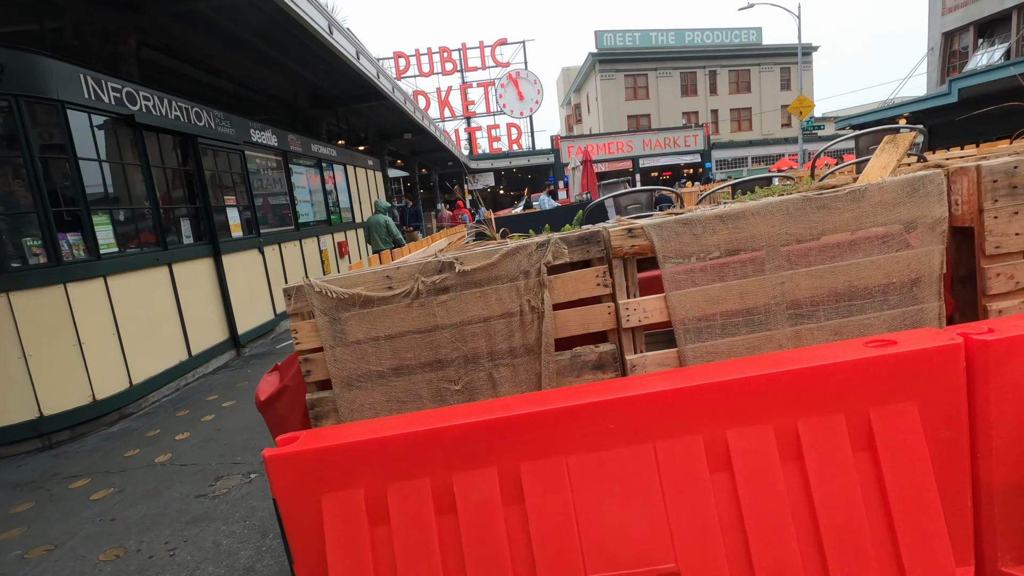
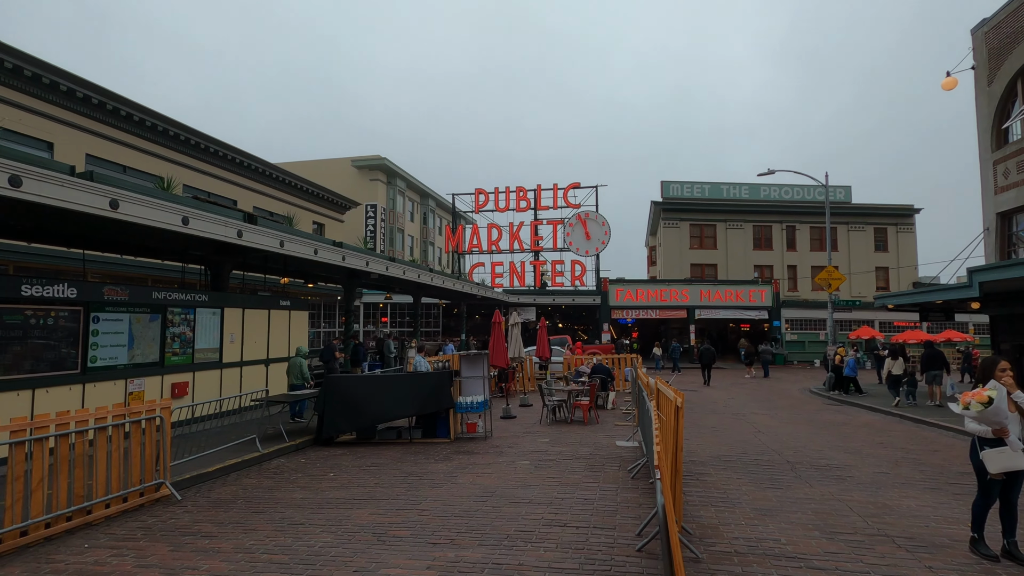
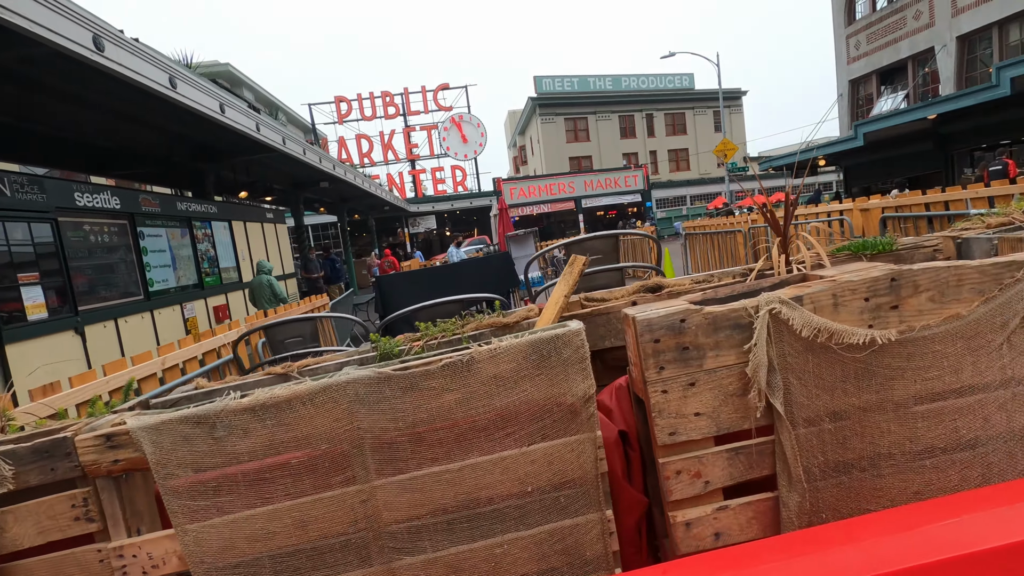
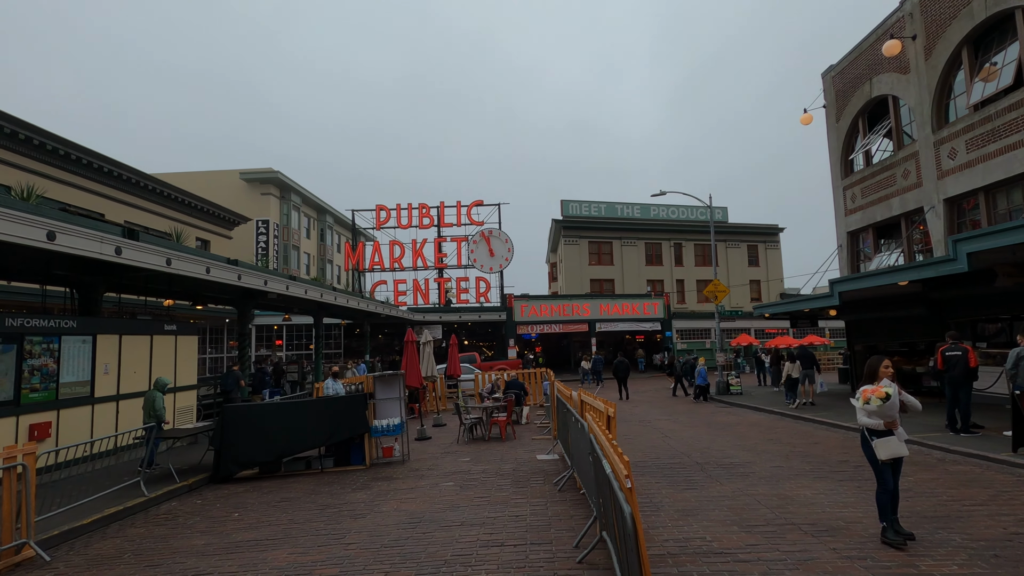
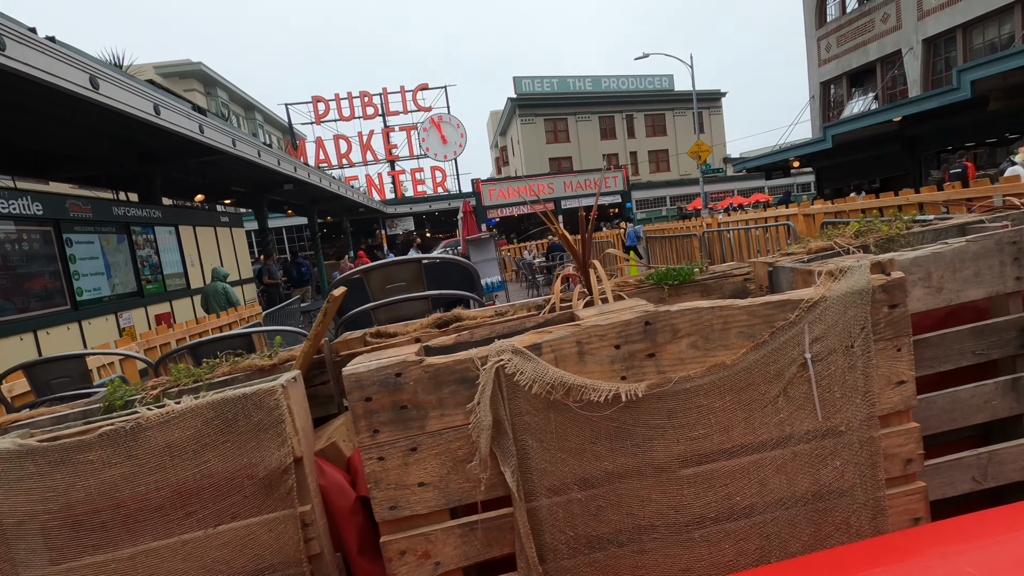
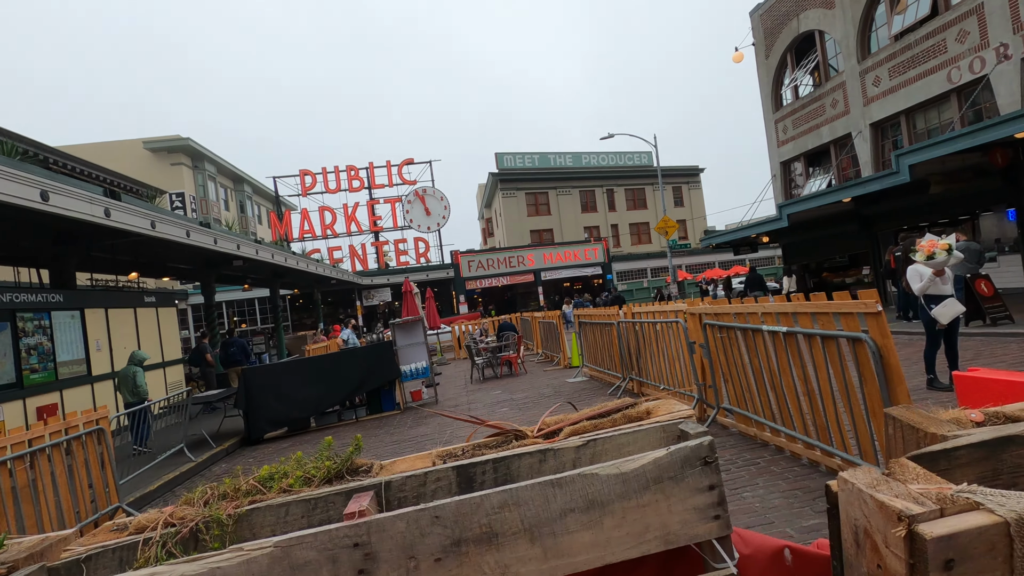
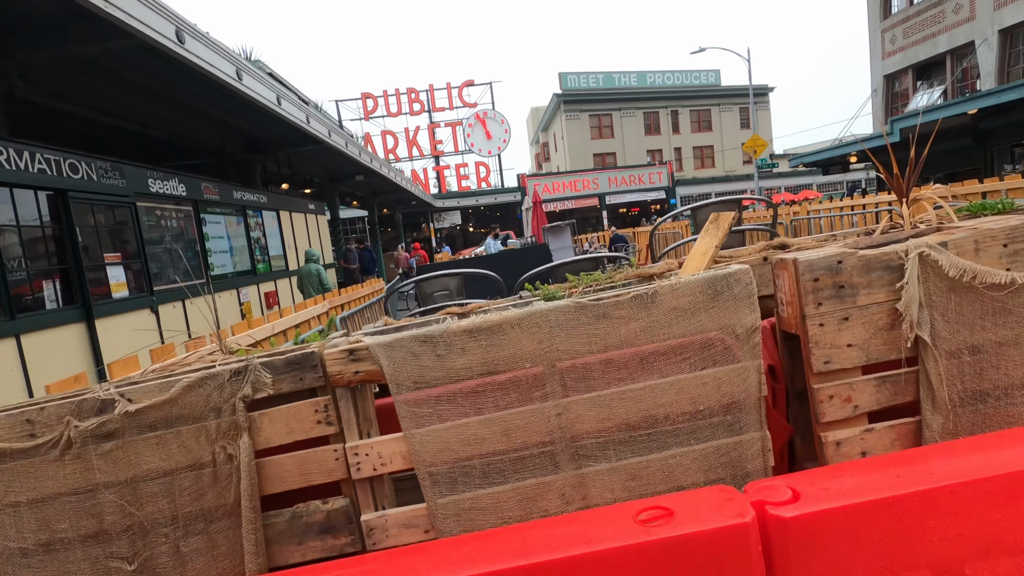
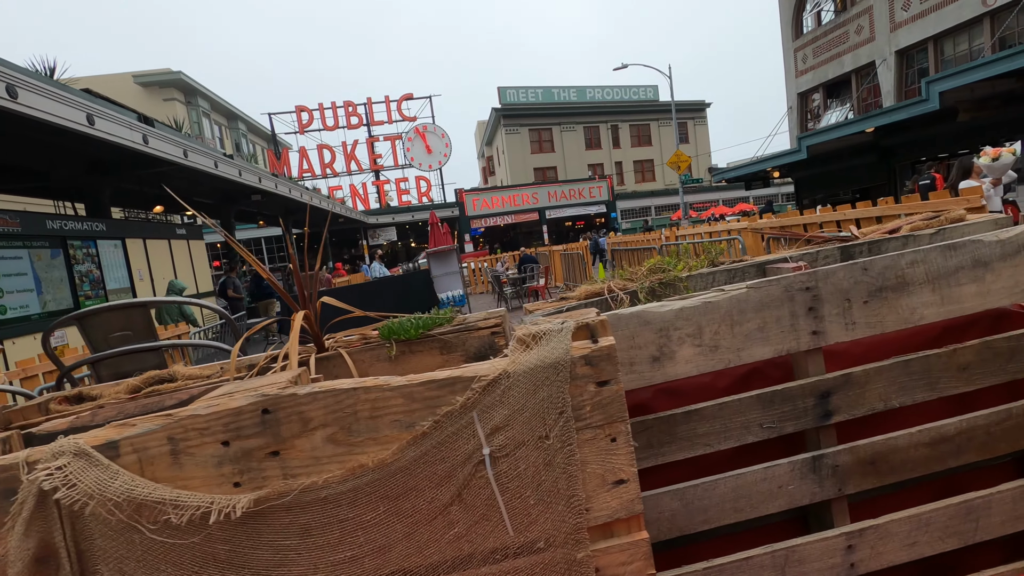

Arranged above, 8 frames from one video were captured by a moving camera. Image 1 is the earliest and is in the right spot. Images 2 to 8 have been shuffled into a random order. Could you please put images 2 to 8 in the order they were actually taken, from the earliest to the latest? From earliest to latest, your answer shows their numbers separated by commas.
7, 3, 5, 8, 6, 4, 2
